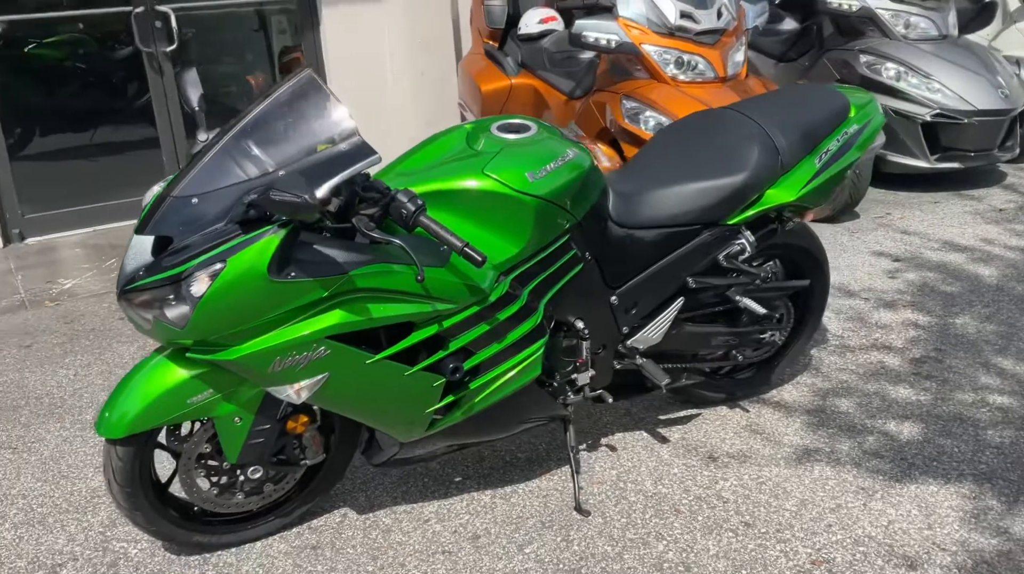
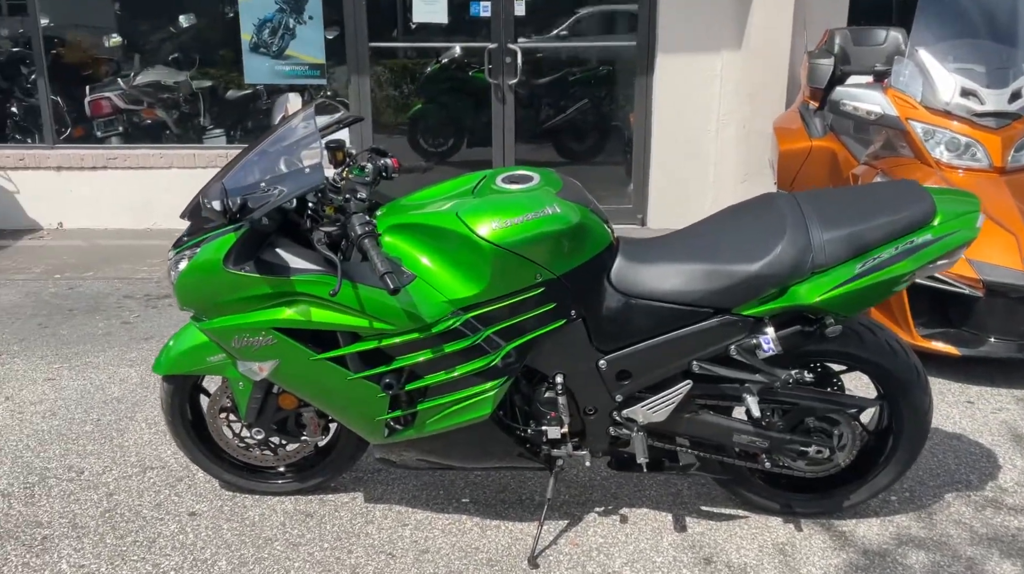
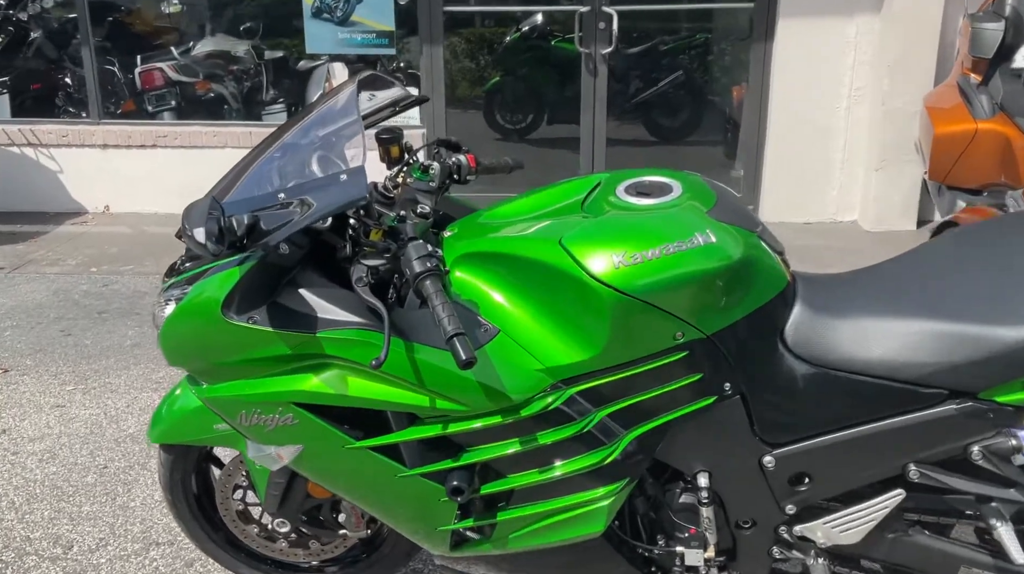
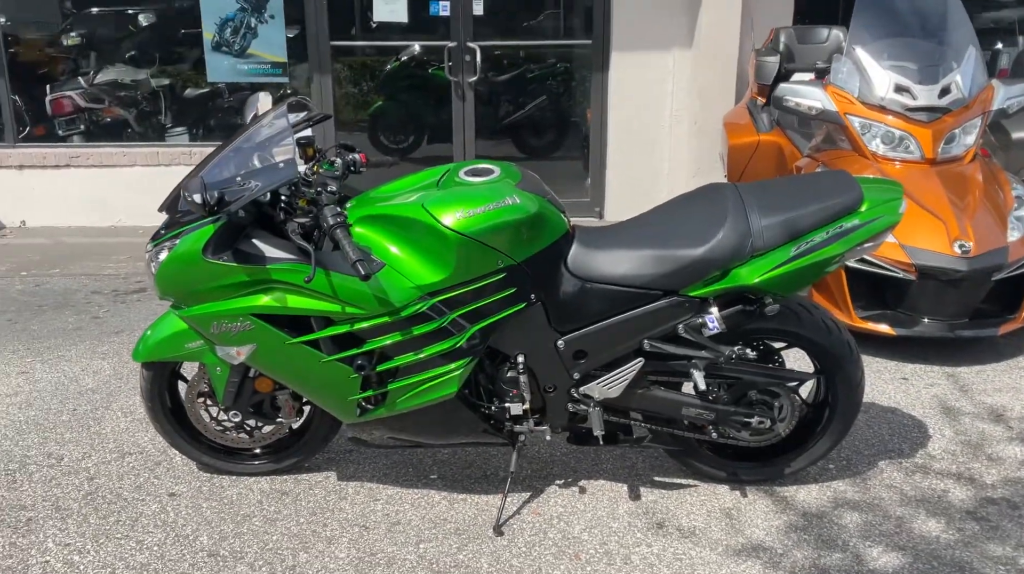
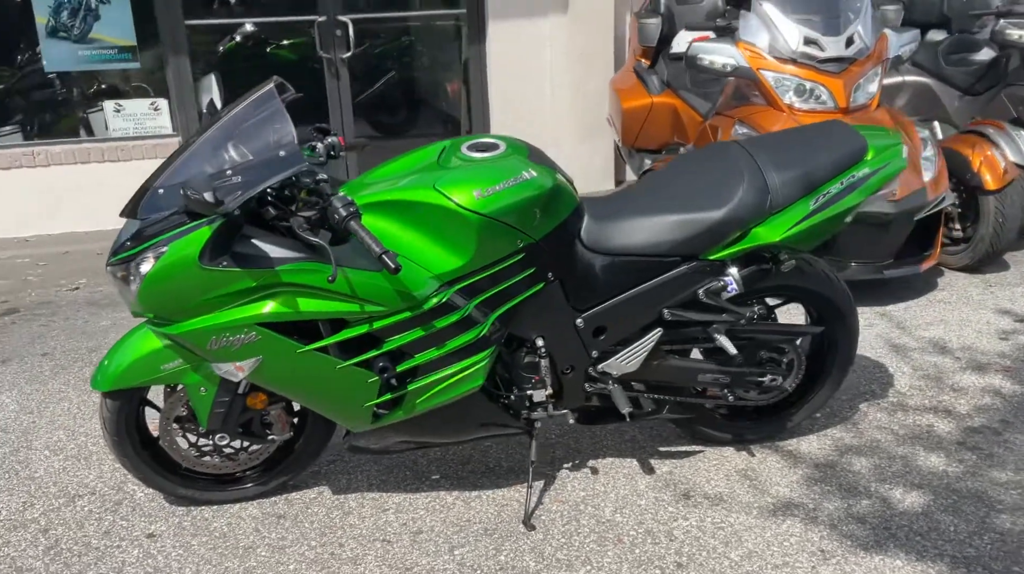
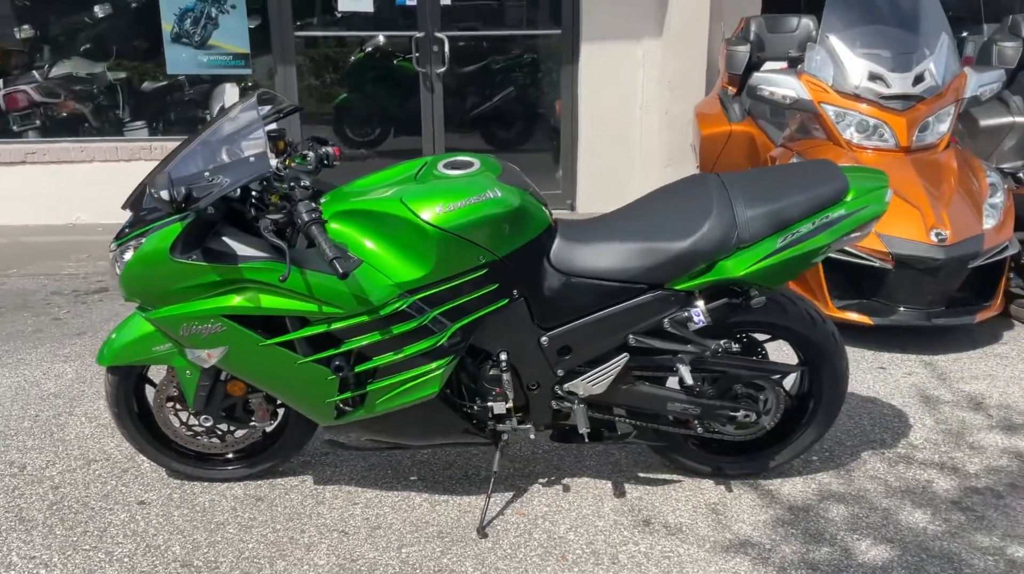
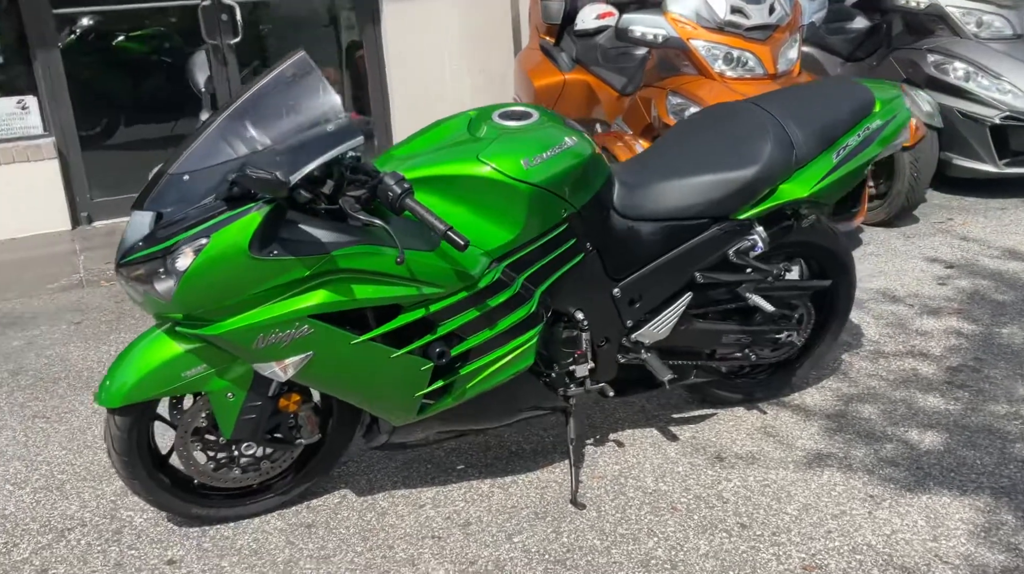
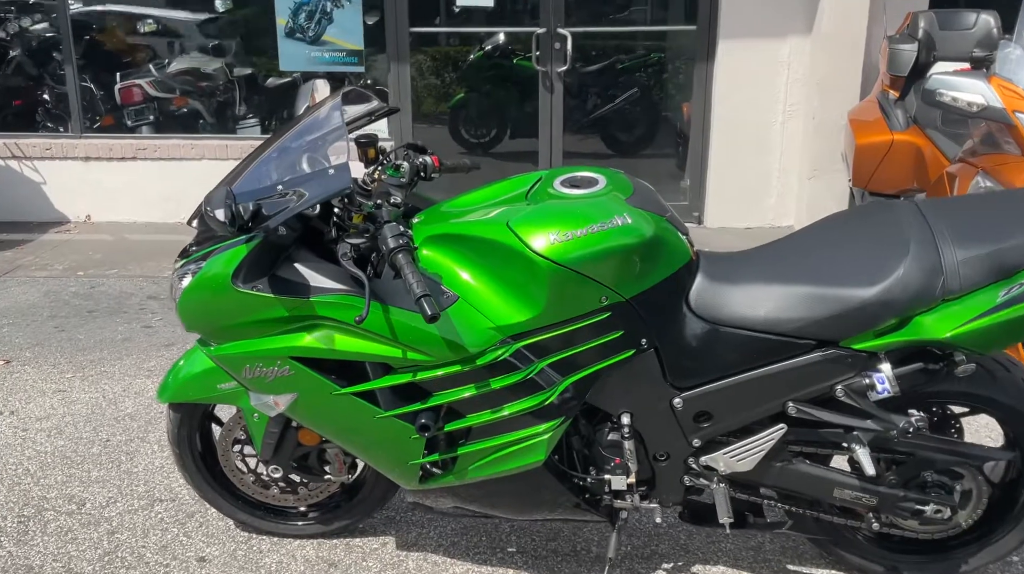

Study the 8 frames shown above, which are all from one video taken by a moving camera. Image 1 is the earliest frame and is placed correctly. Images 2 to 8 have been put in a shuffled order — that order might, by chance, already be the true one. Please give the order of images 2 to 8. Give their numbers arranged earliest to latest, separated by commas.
7, 5, 6, 4, 2, 8, 3
